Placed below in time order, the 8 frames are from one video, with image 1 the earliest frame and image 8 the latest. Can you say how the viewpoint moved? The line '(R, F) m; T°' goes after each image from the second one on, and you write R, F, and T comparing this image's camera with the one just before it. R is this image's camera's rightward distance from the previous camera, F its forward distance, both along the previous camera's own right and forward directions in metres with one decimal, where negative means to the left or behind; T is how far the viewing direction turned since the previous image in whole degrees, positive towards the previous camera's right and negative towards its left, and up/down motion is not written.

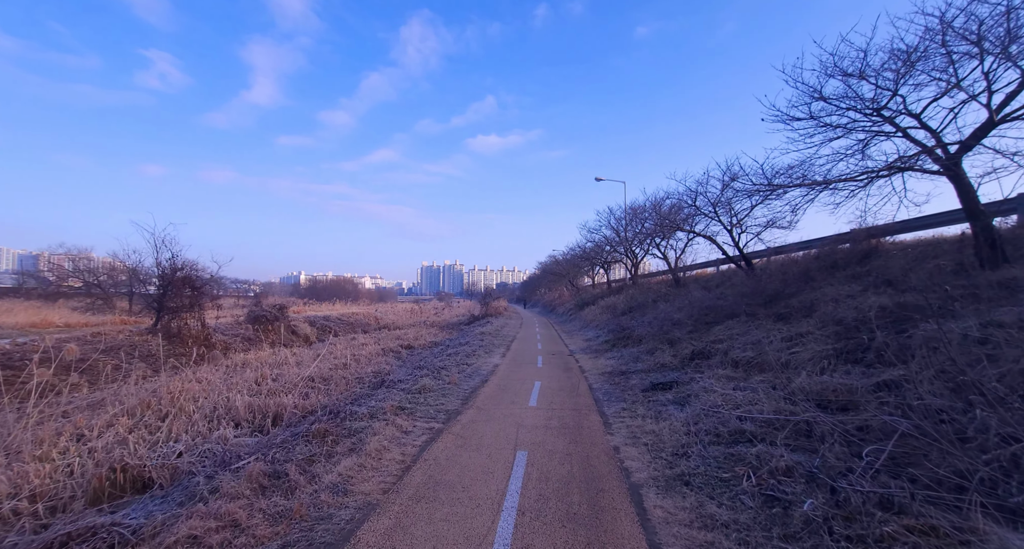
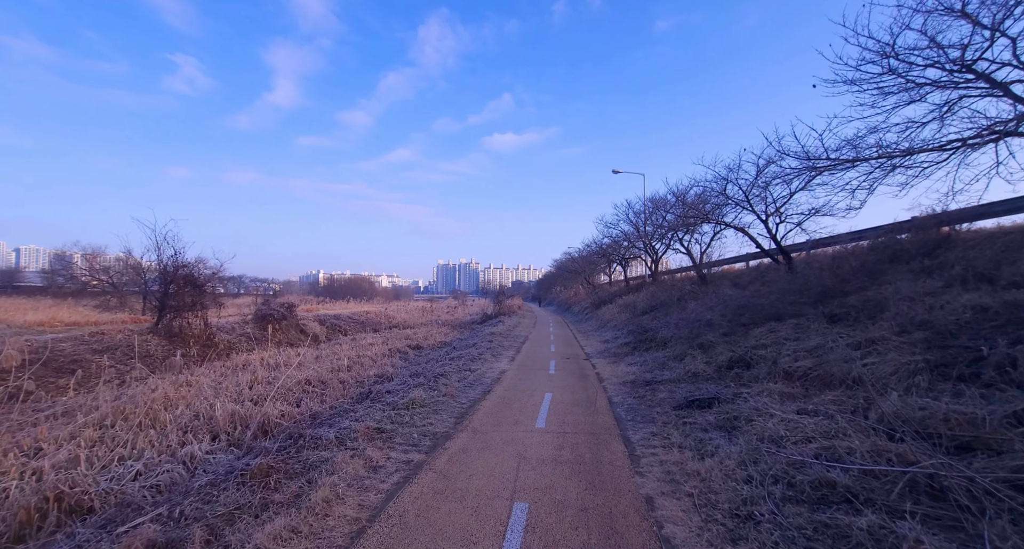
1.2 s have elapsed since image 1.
(+0.2, +1.3) m; -2°
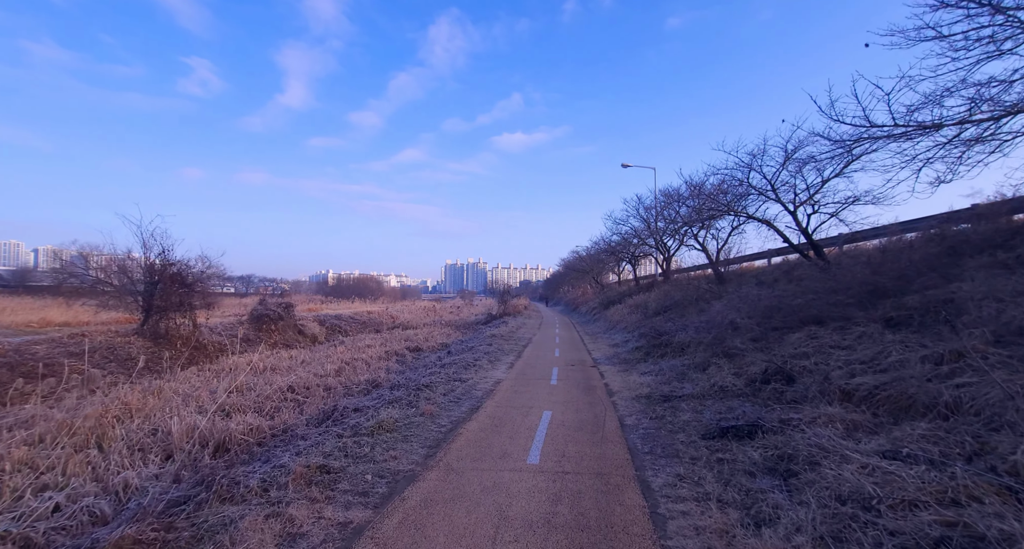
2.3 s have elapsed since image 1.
(+0.2, +1.2) m; -1°
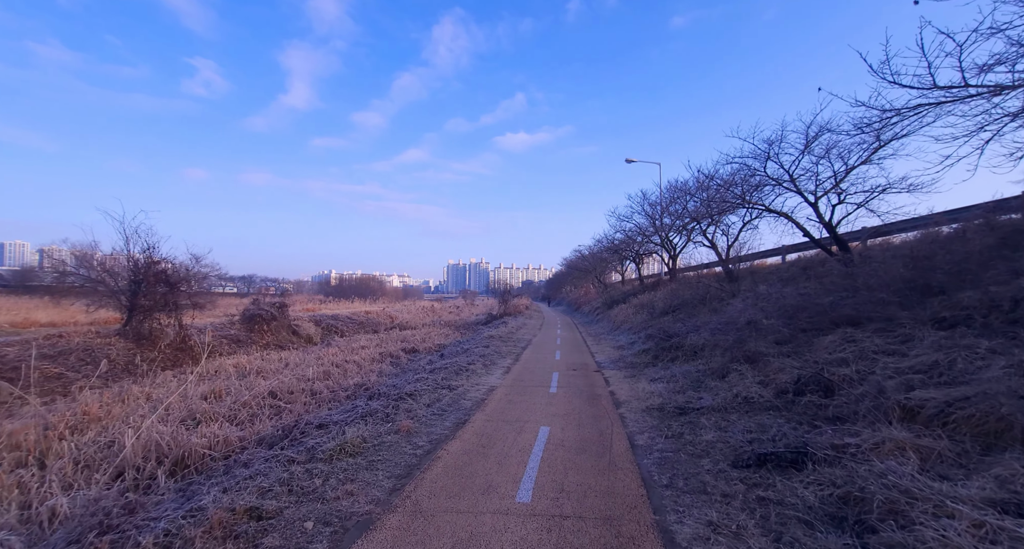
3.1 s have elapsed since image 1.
(+0.1, +0.9) m; 0°
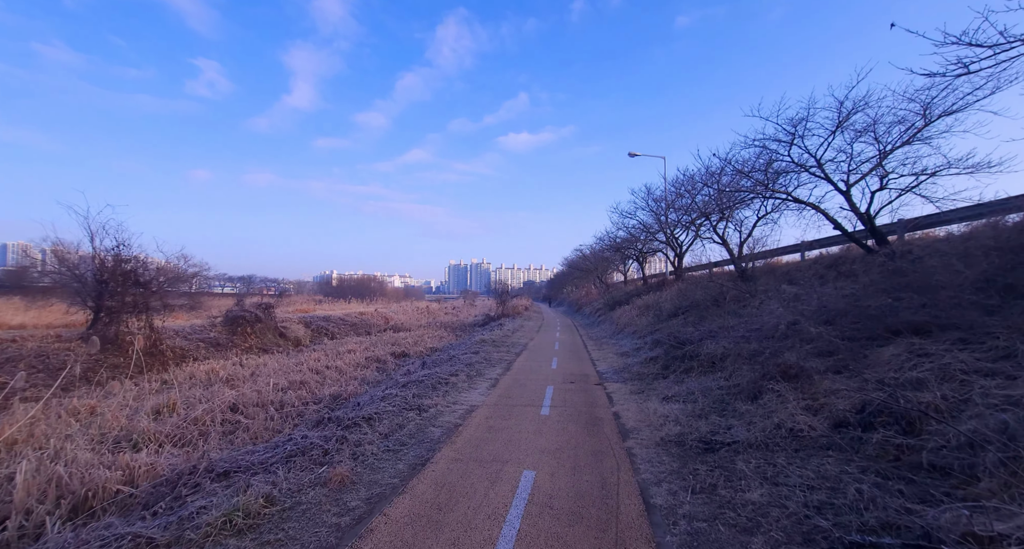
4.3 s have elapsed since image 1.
(+0.3, +1.4) m; 0°
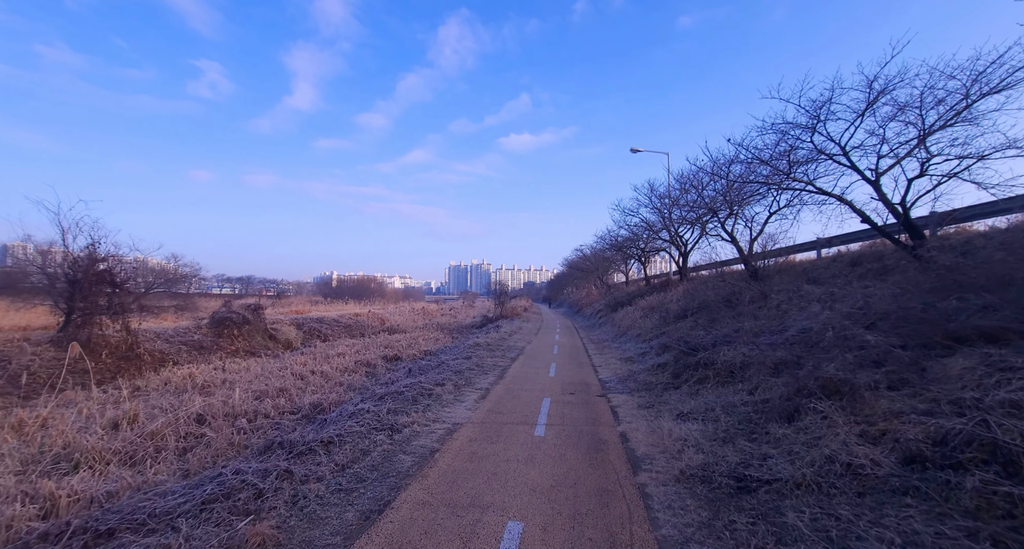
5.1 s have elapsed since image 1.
(+0.2, +1.0) m; 0°
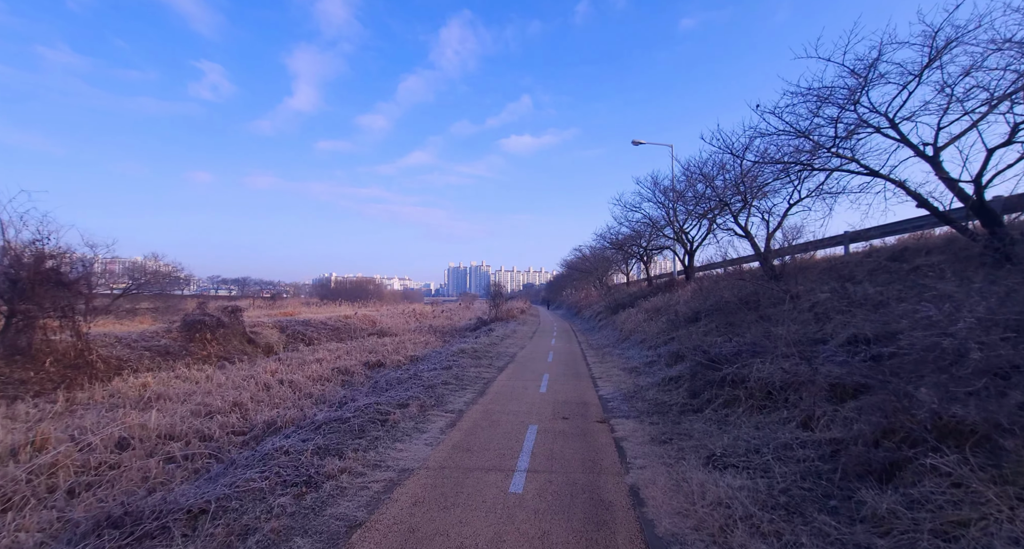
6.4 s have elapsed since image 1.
(+0.3, +1.6) m; 0°
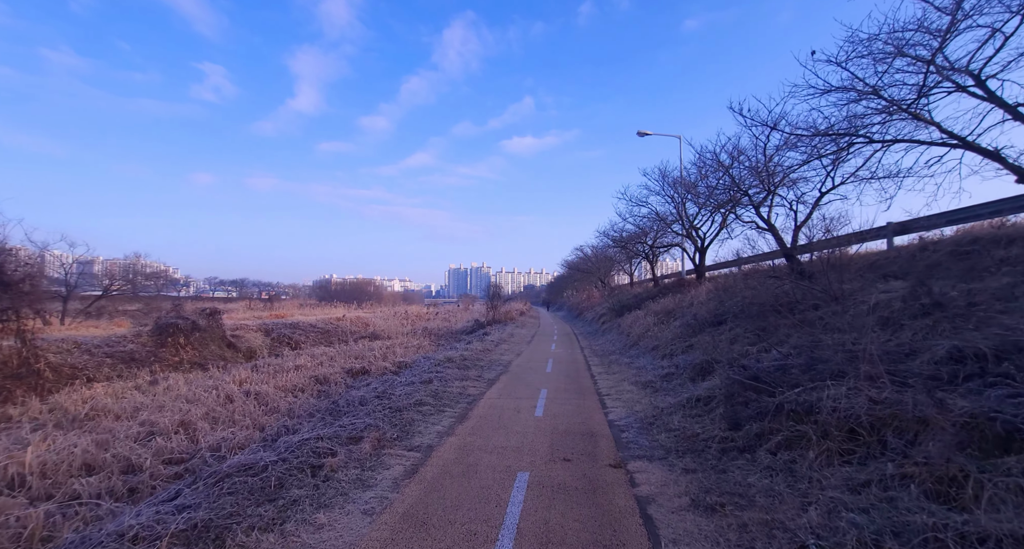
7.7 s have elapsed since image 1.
(+0.2, +1.7) m; 0°
